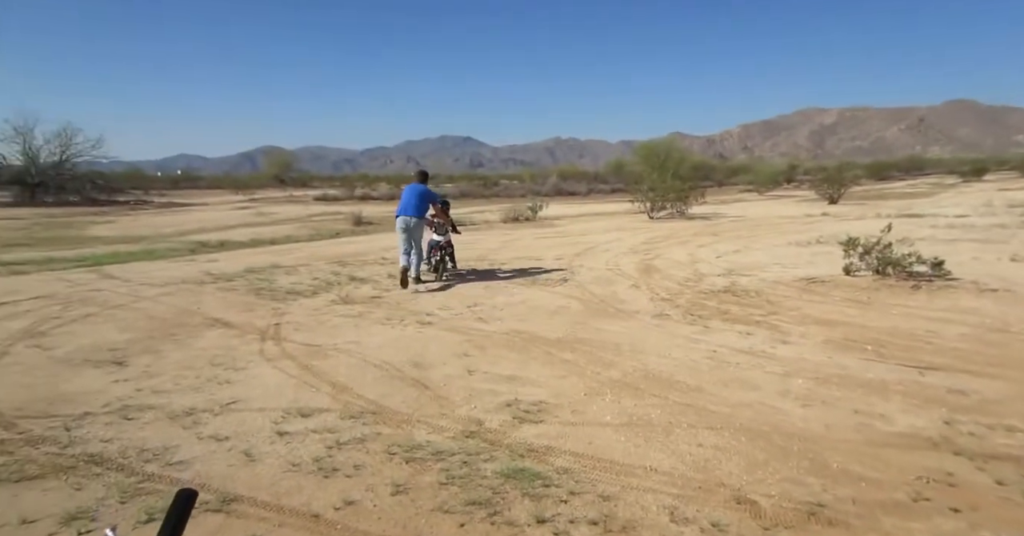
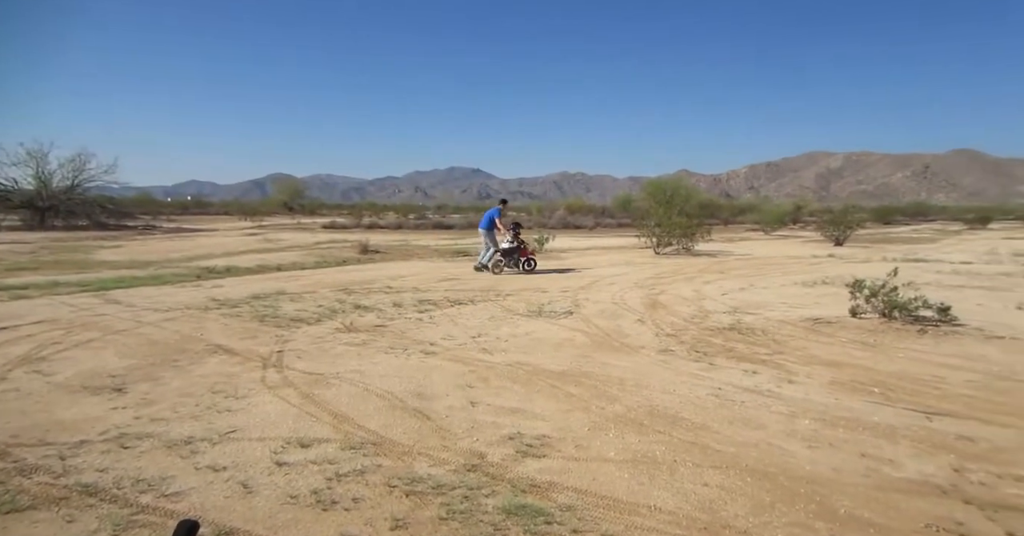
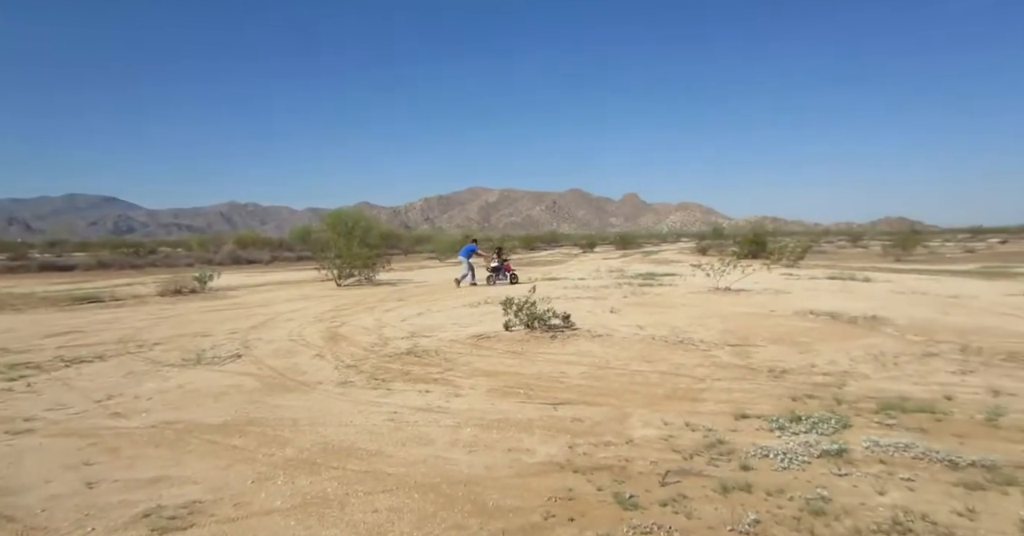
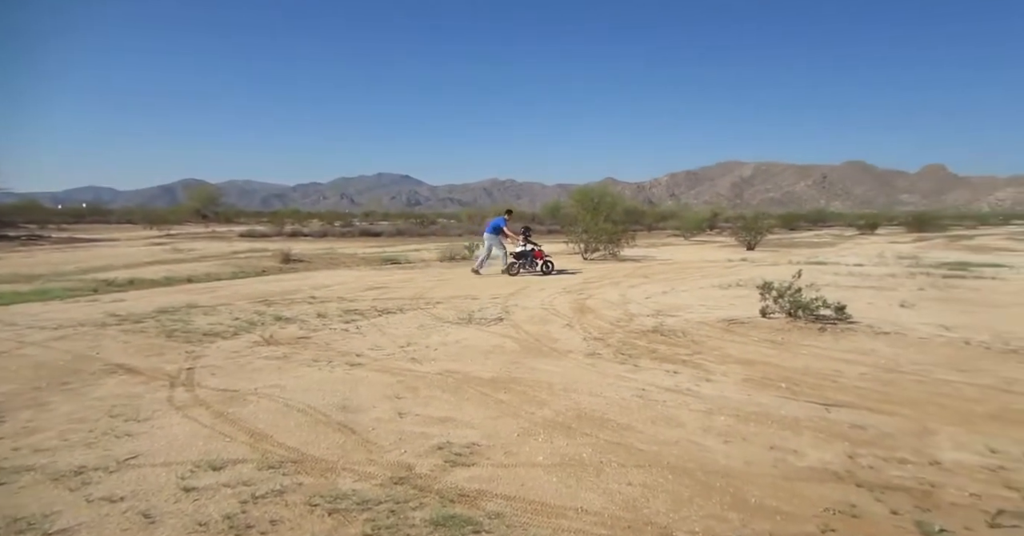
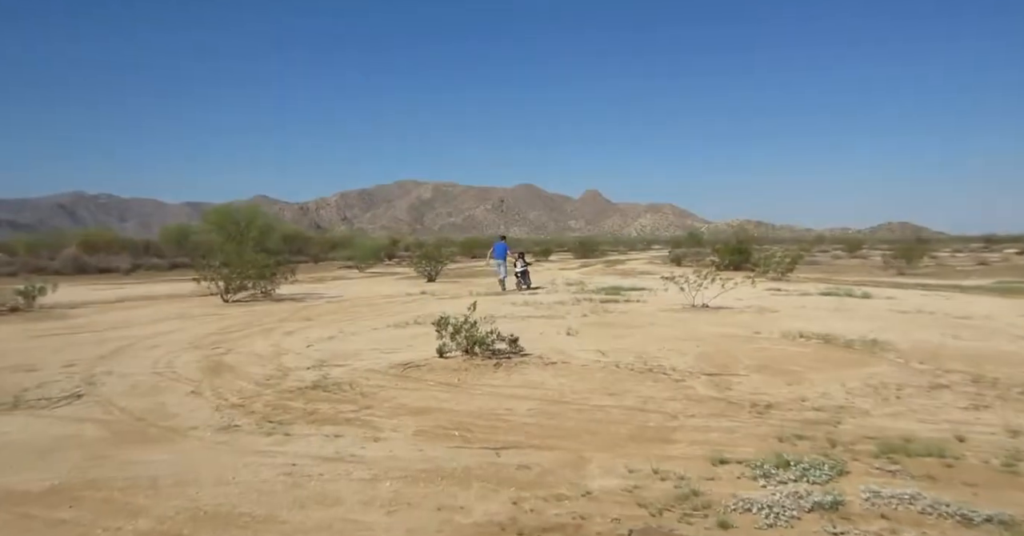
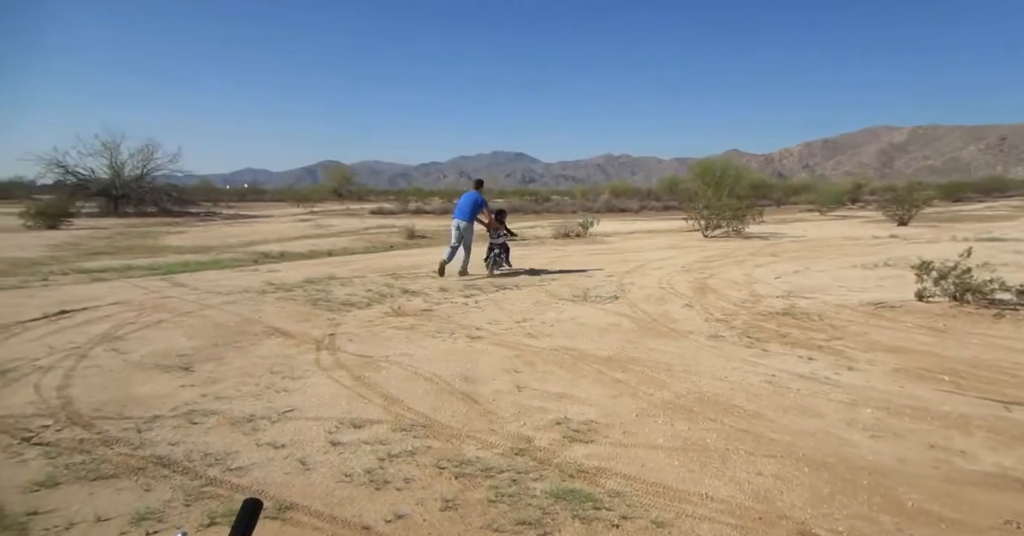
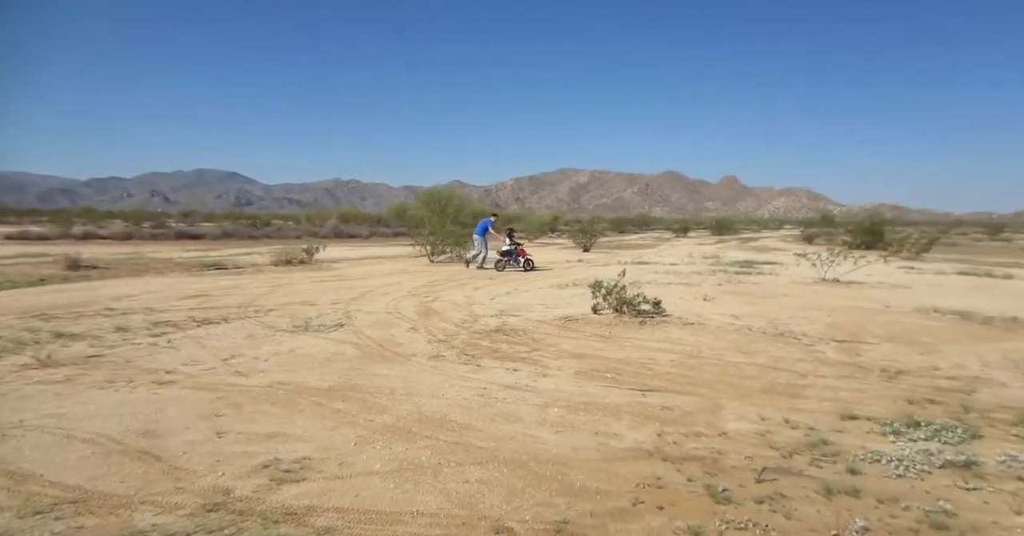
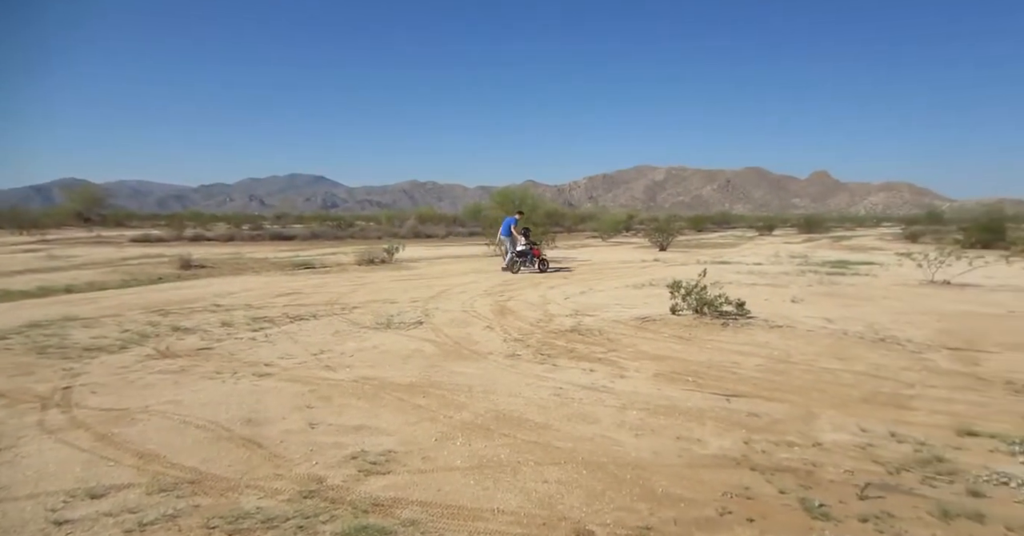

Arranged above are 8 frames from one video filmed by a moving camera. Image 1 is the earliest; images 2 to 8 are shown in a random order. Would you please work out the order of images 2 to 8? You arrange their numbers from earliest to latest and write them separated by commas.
6, 2, 4, 8, 7, 3, 5
